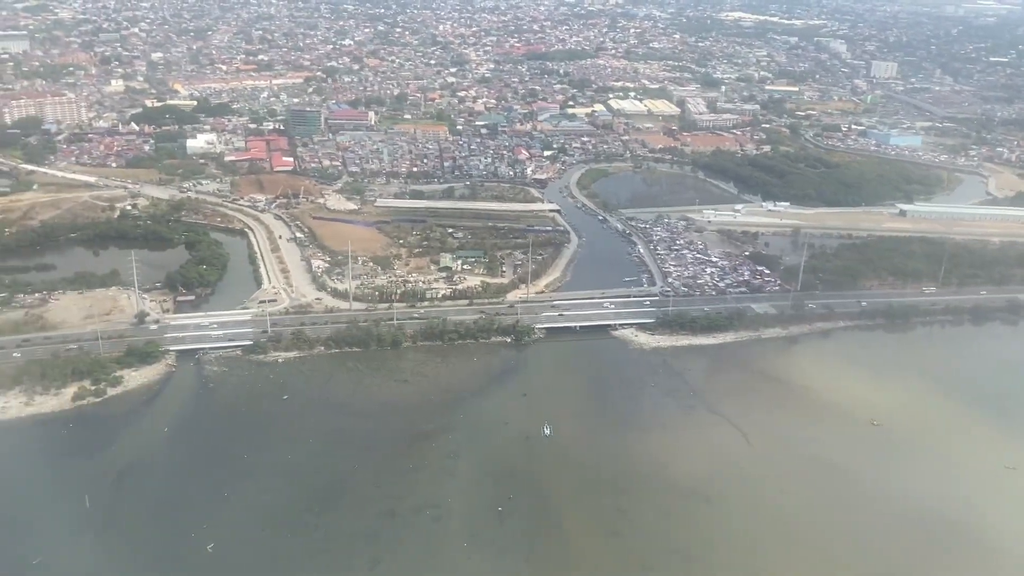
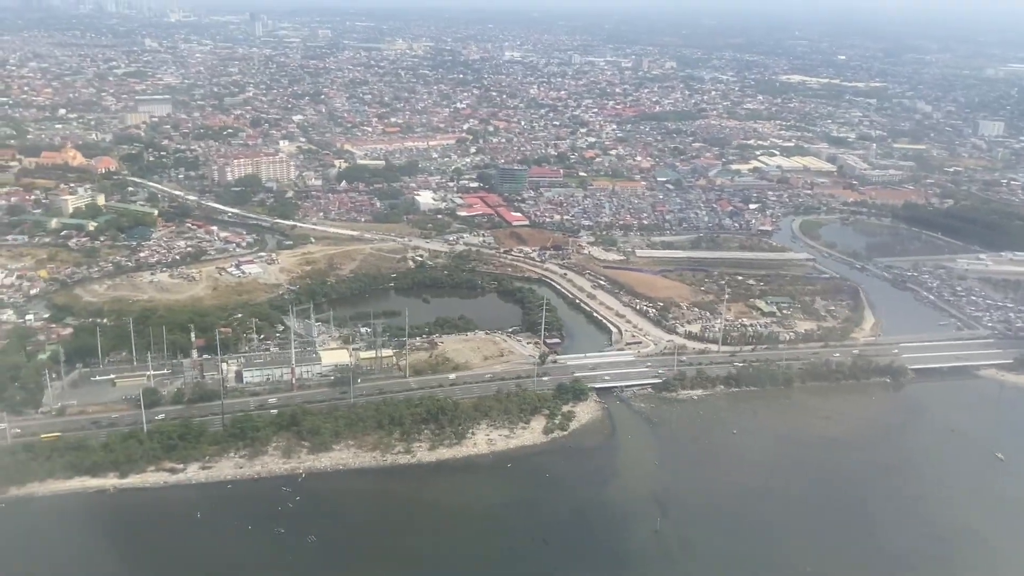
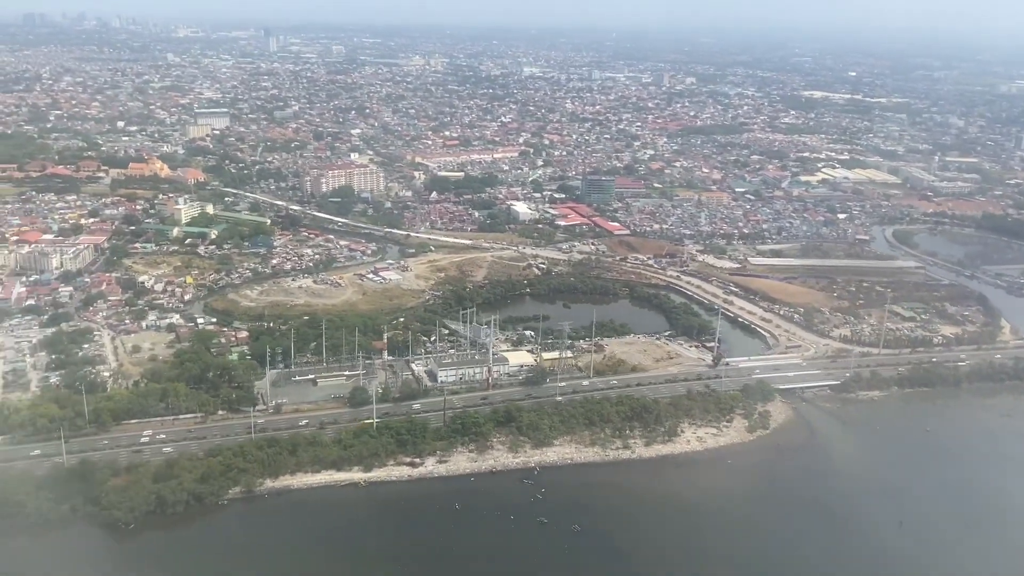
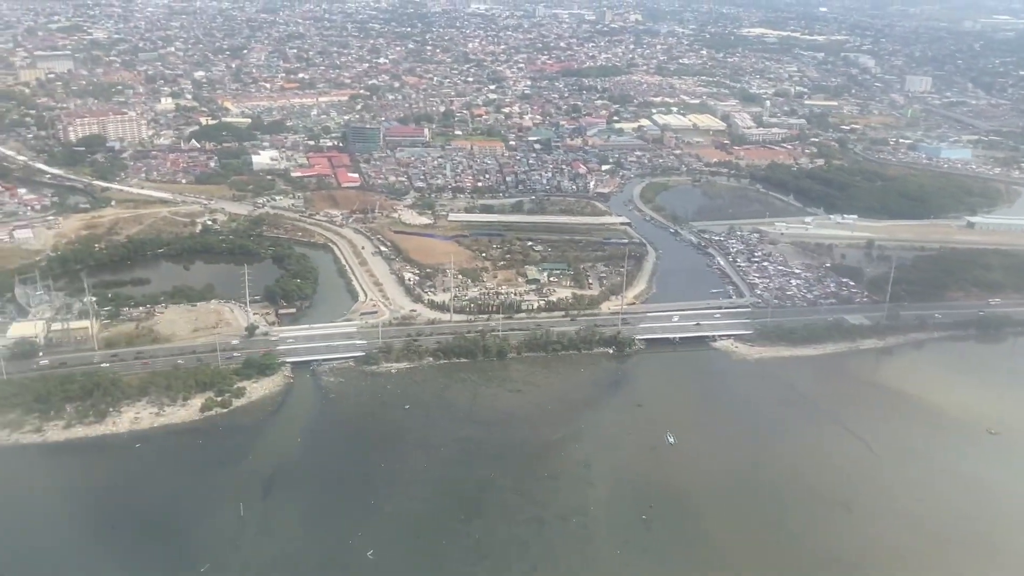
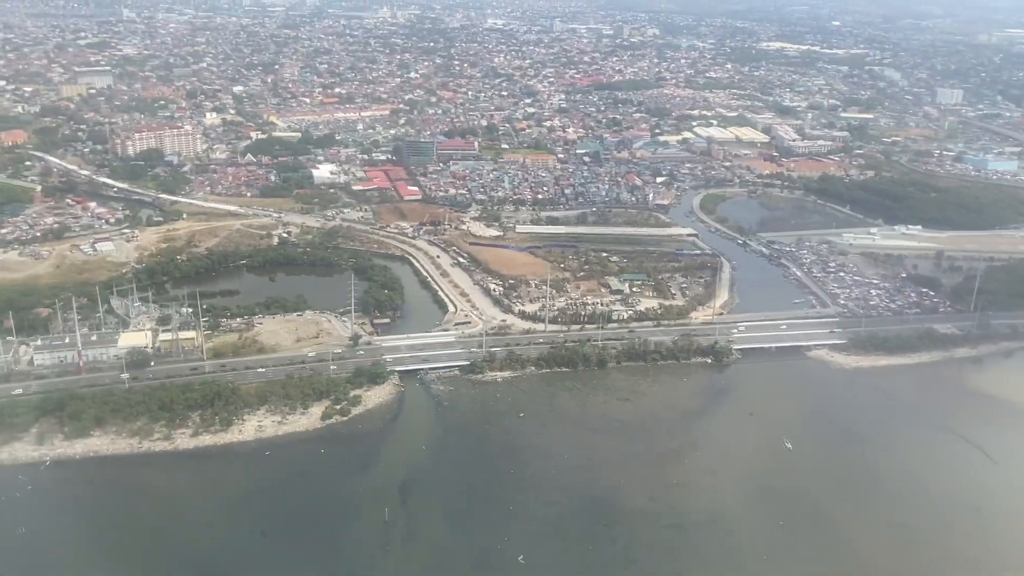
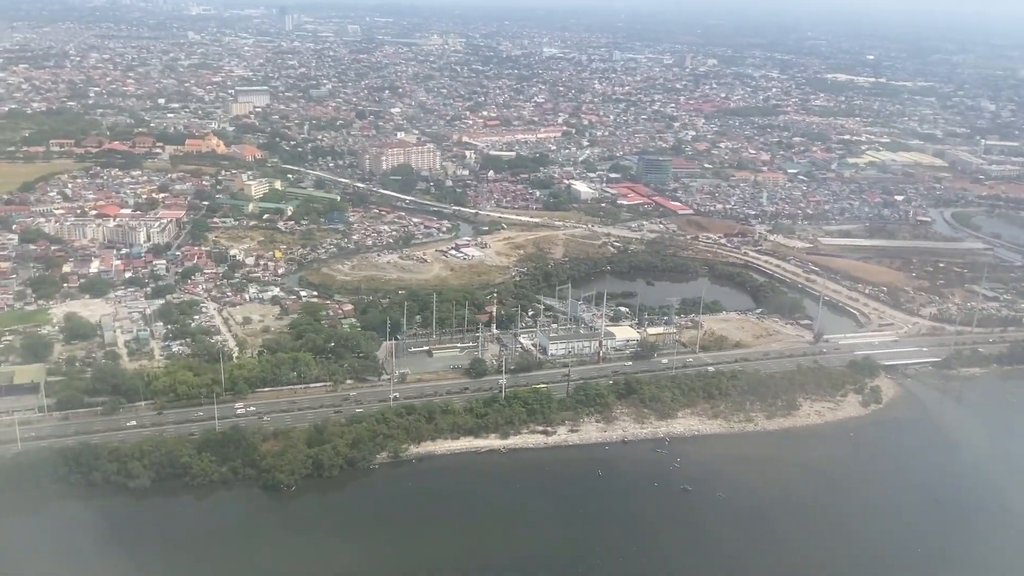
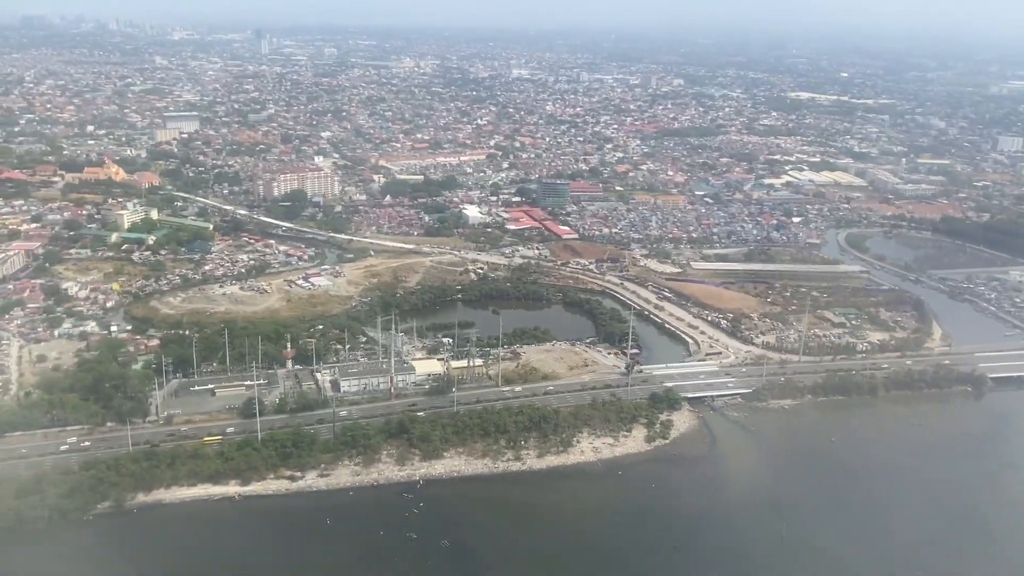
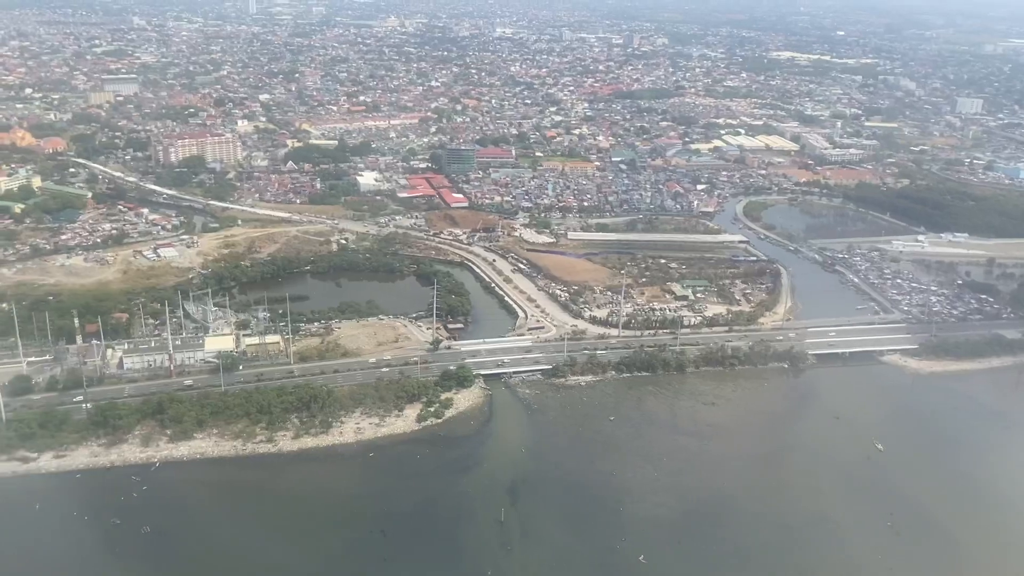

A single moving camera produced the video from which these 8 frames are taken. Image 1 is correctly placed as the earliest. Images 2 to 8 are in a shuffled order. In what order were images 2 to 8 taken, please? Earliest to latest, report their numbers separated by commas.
4, 5, 8, 2, 7, 3, 6
